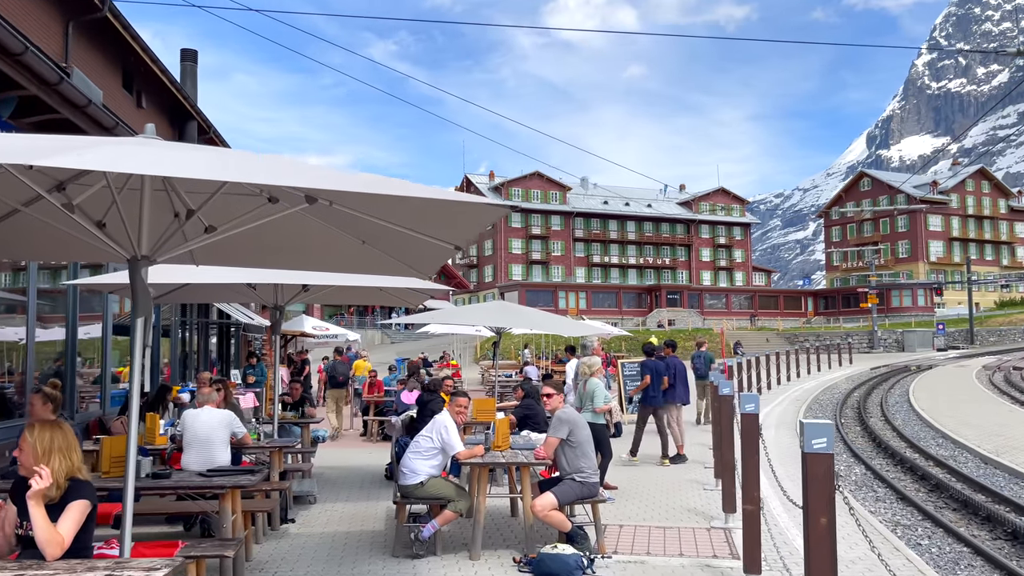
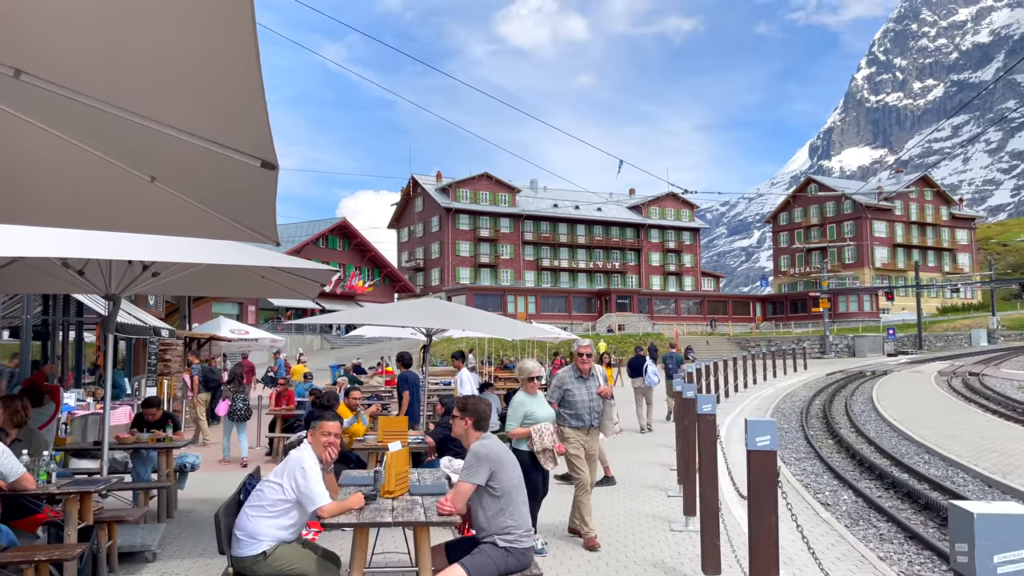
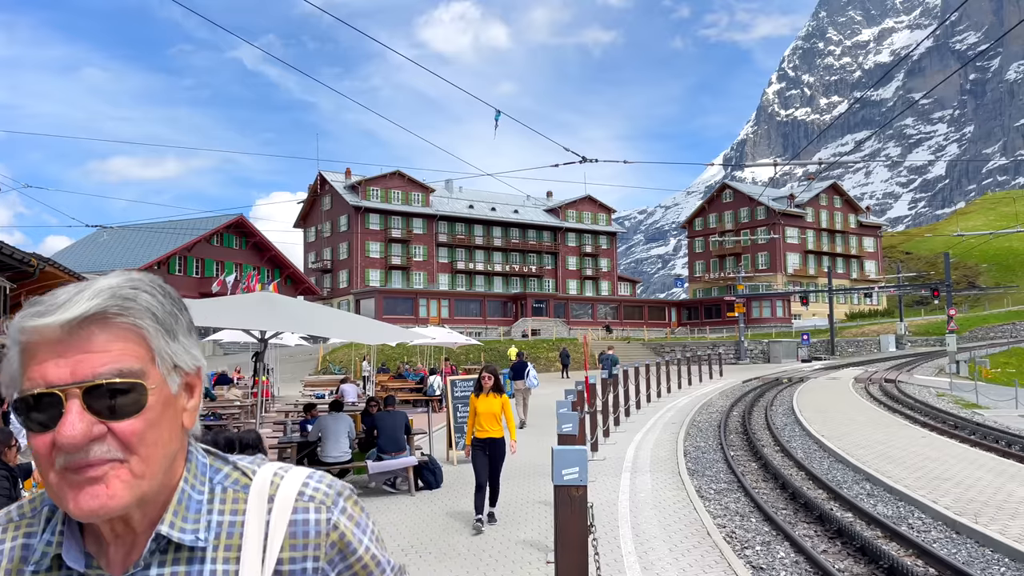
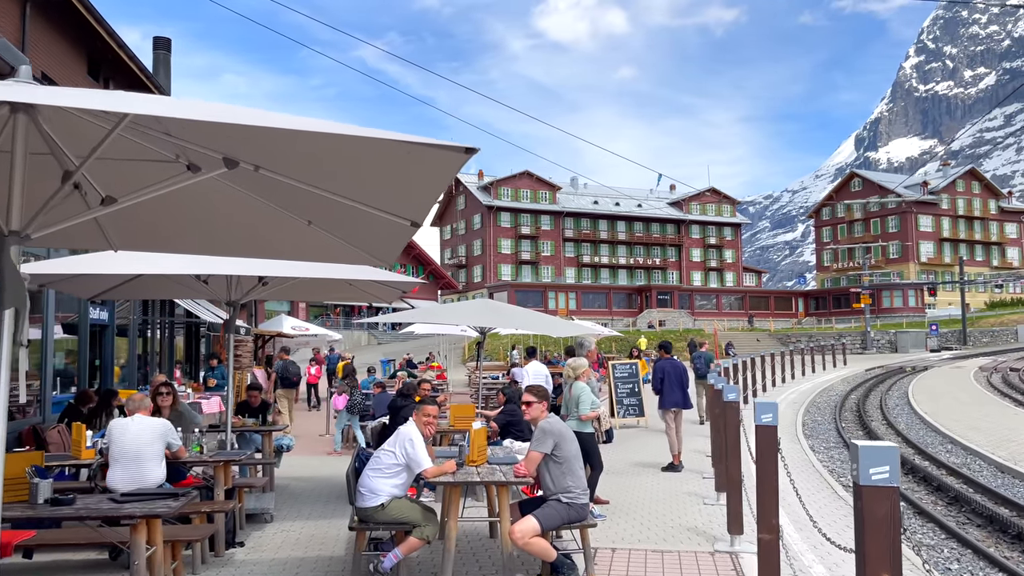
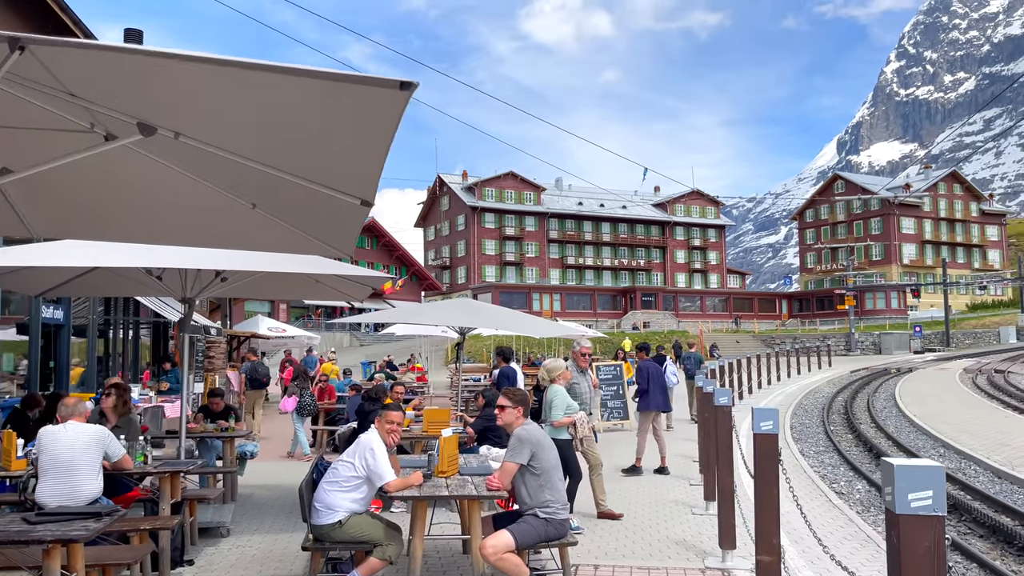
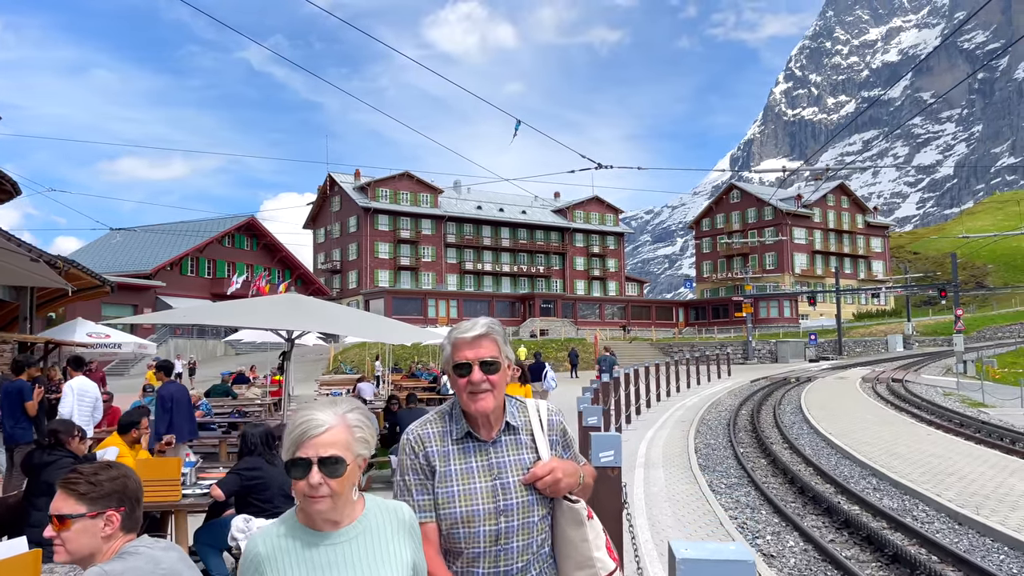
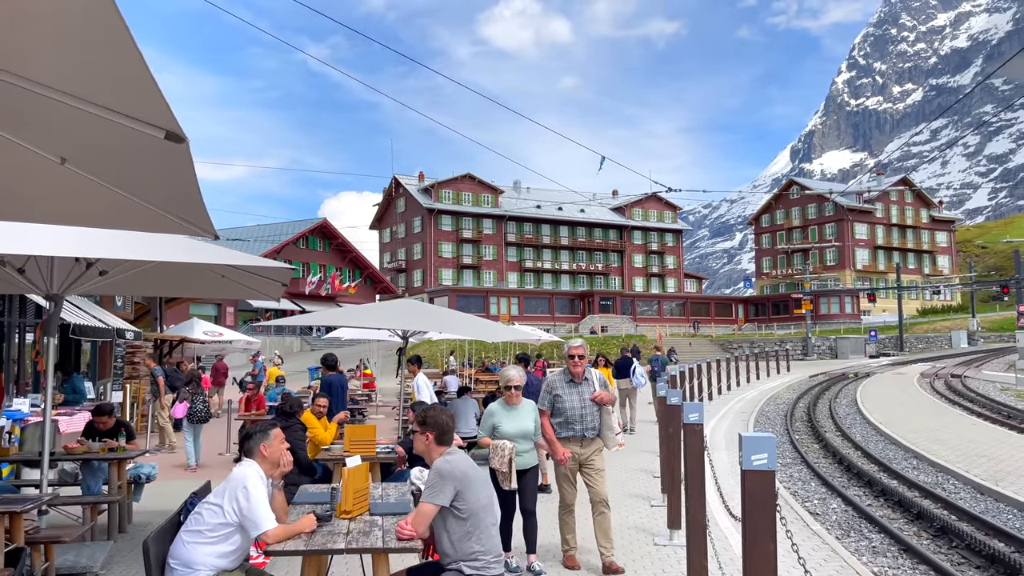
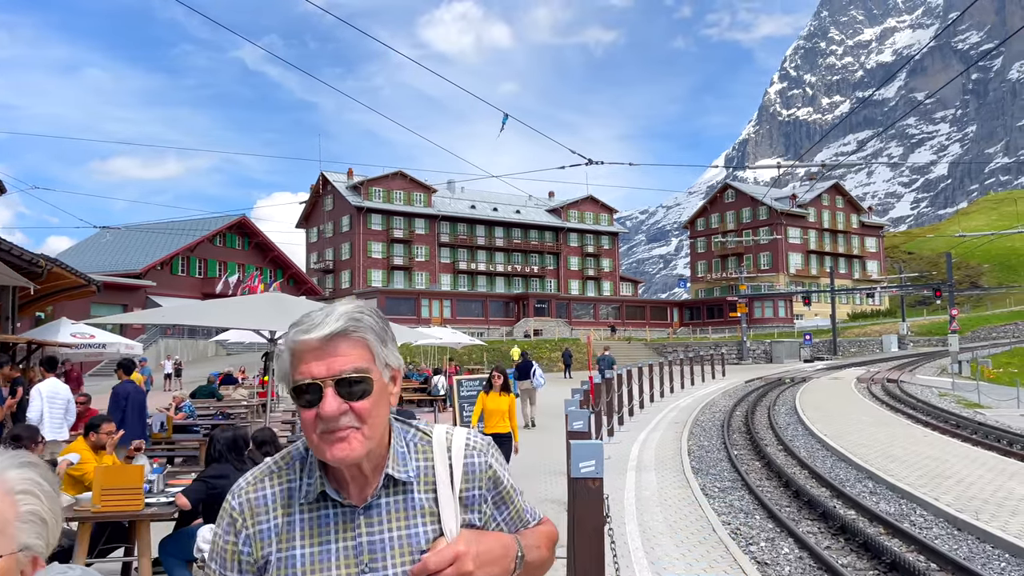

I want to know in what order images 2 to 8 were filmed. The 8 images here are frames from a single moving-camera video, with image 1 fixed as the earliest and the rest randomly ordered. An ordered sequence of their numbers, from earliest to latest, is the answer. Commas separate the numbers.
4, 5, 2, 7, 6, 8, 3
